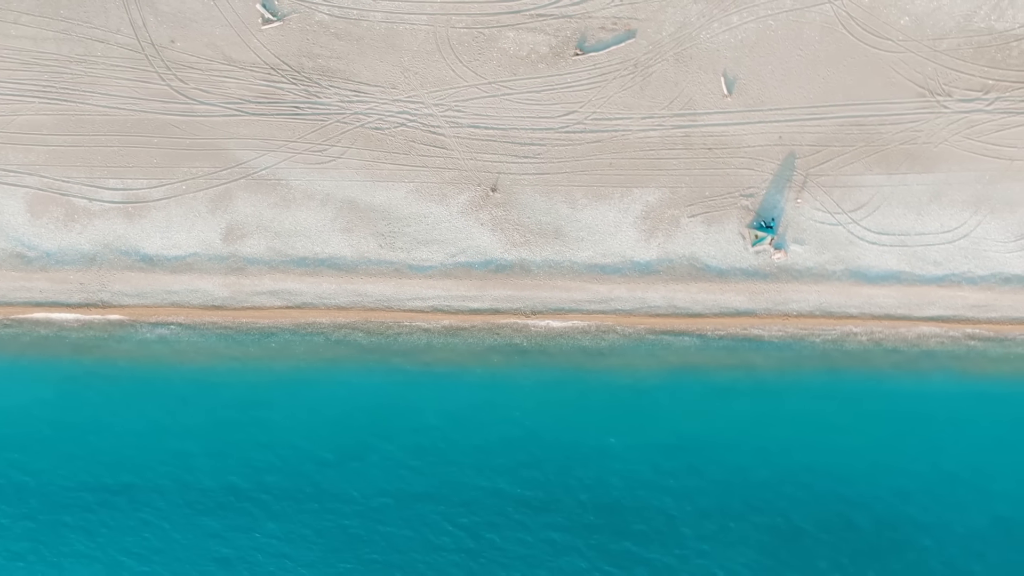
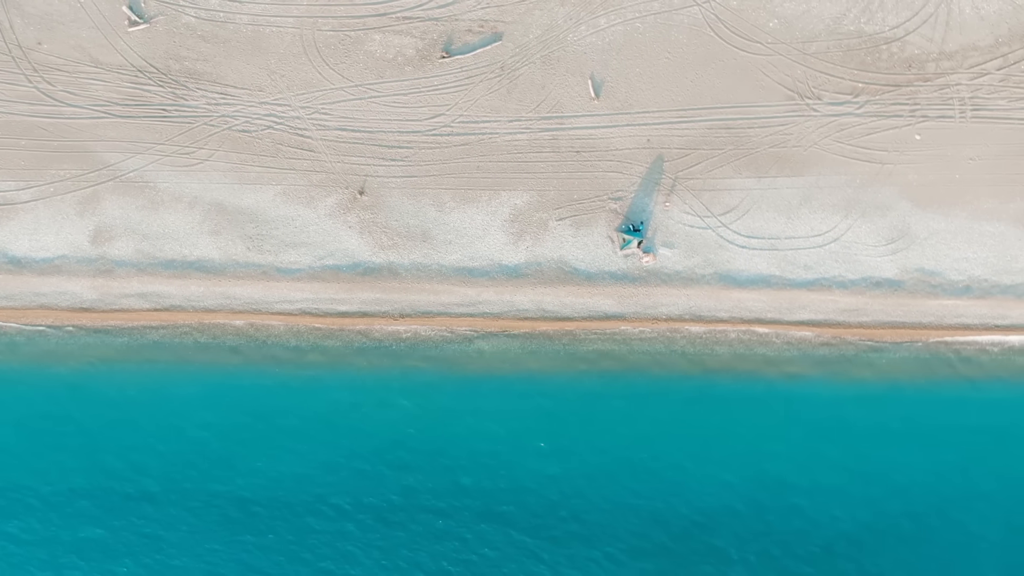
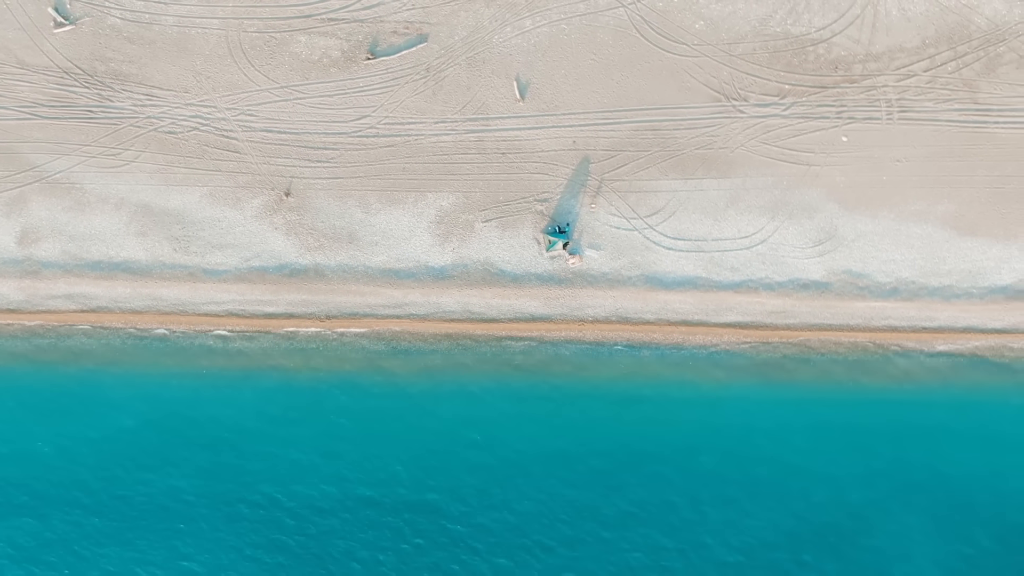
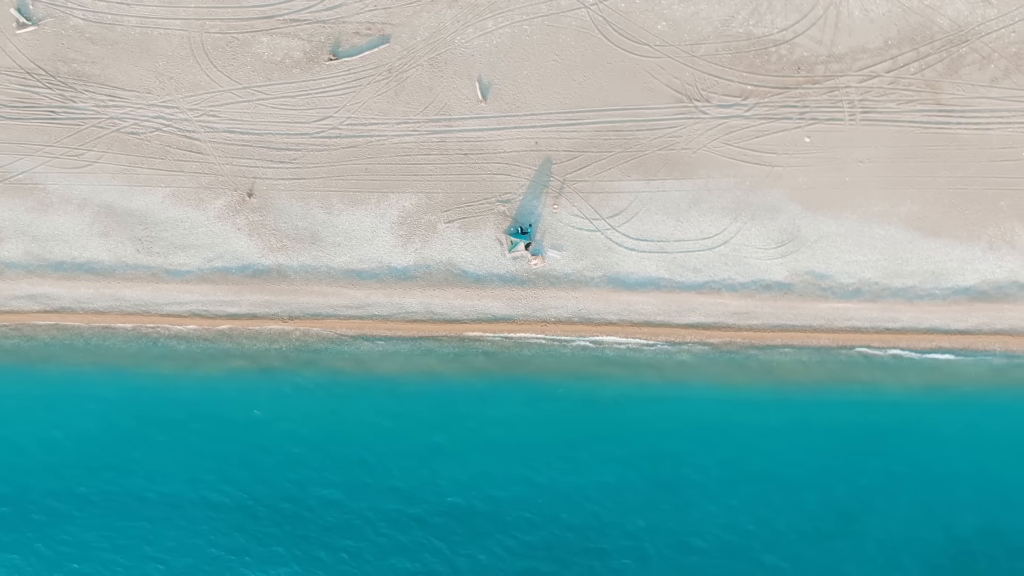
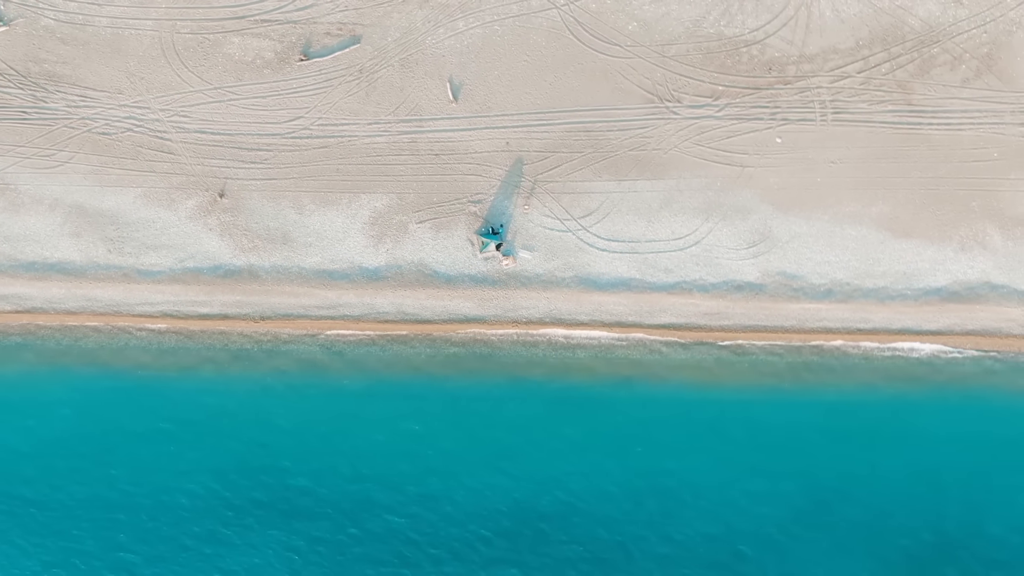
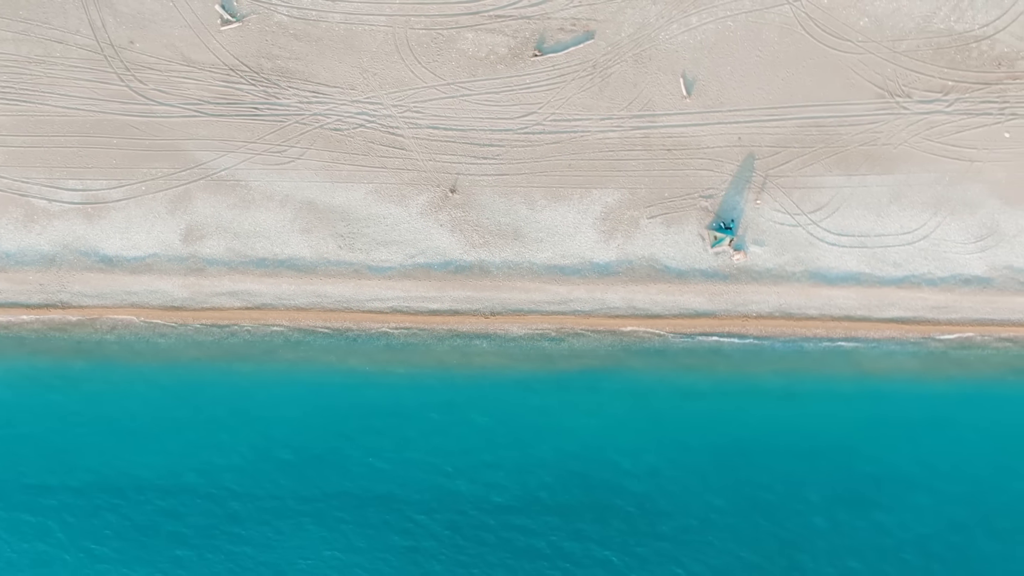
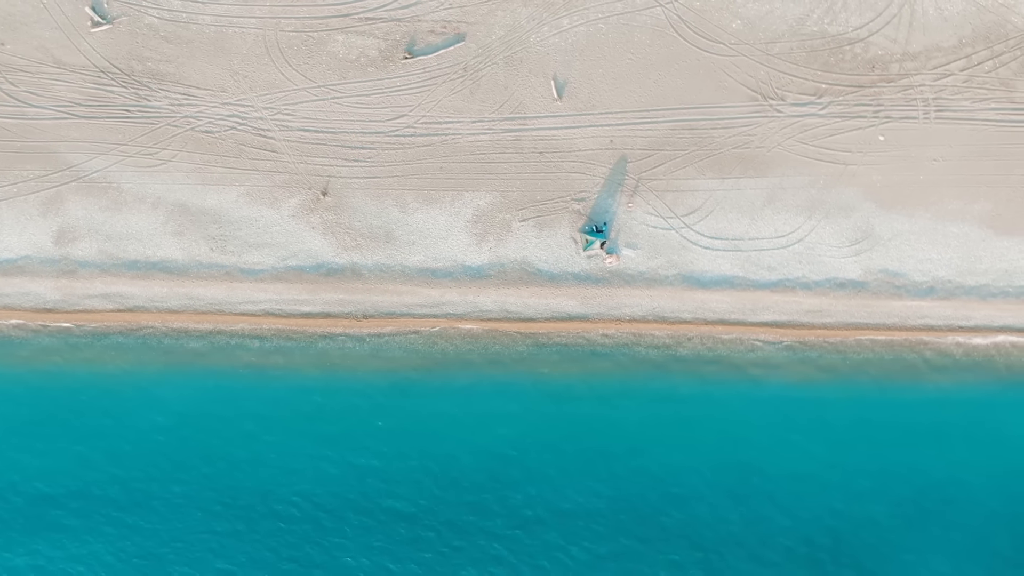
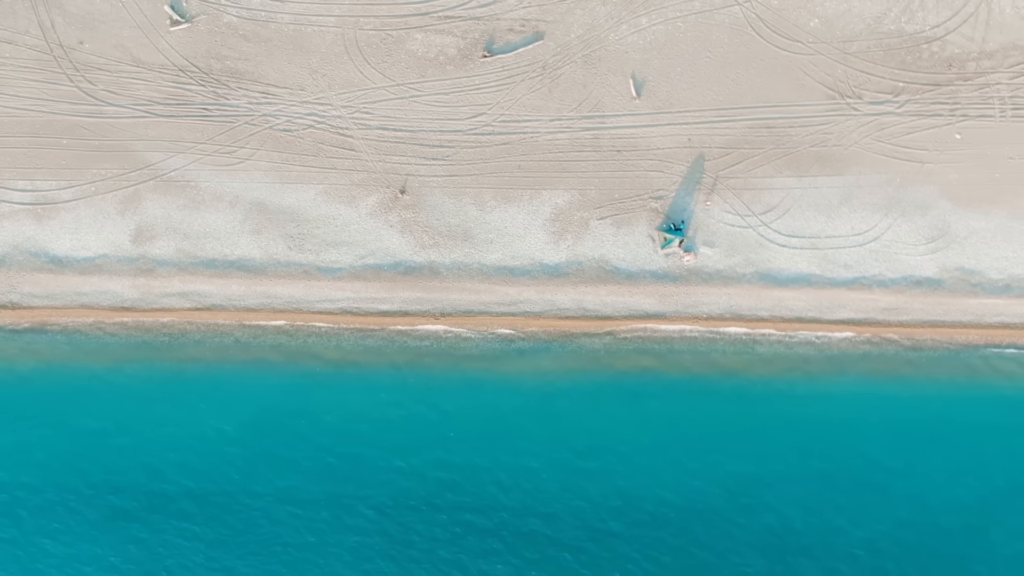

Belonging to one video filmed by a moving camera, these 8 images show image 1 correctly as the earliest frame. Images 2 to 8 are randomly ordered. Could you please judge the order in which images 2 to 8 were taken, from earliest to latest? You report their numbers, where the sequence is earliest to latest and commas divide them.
6, 8, 2, 7, 3, 4, 5
